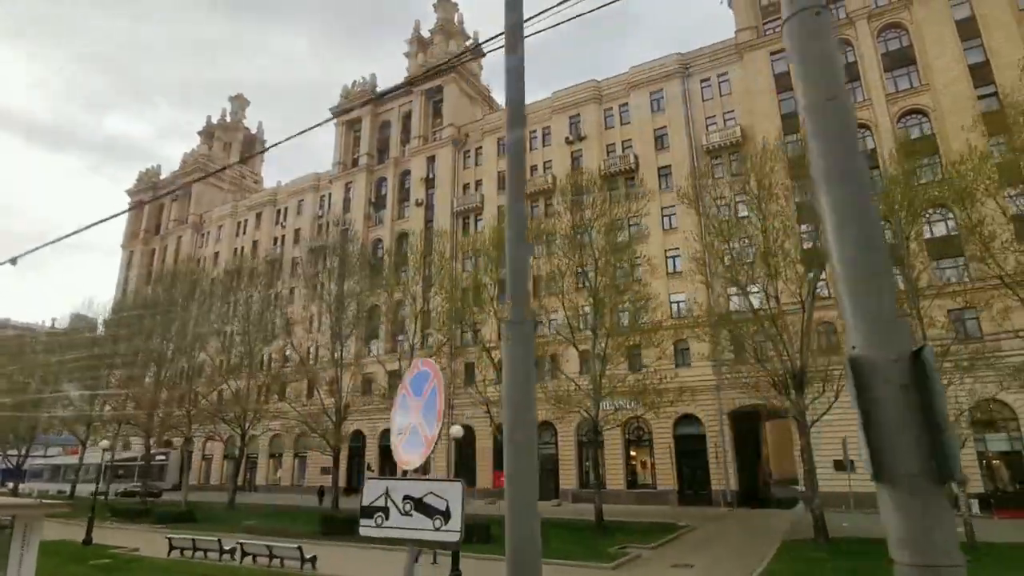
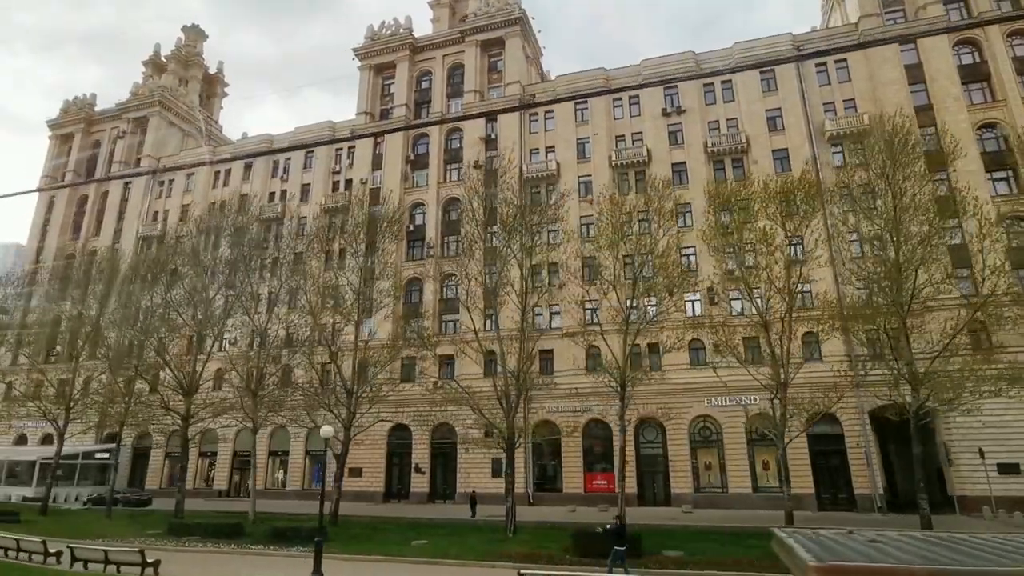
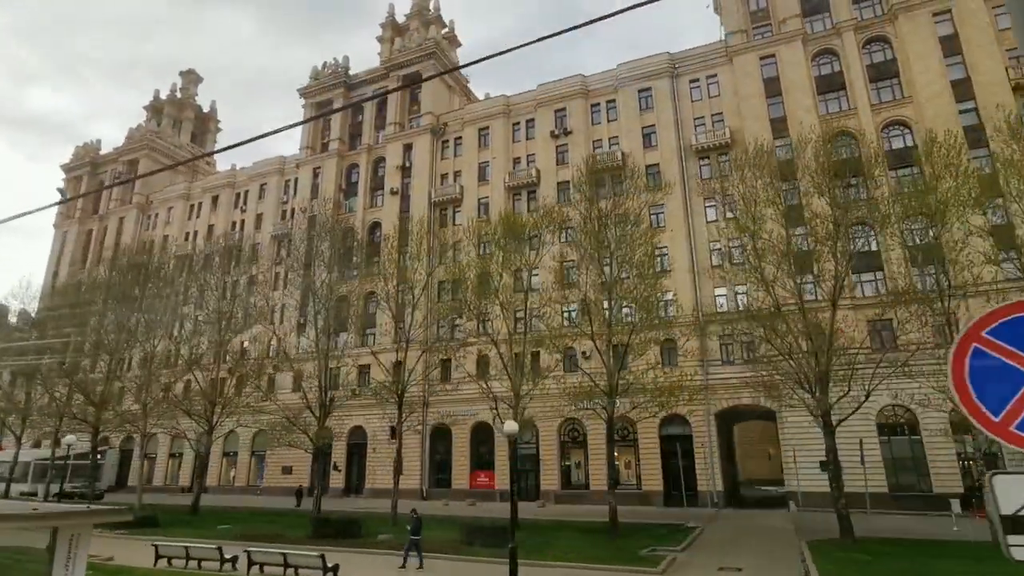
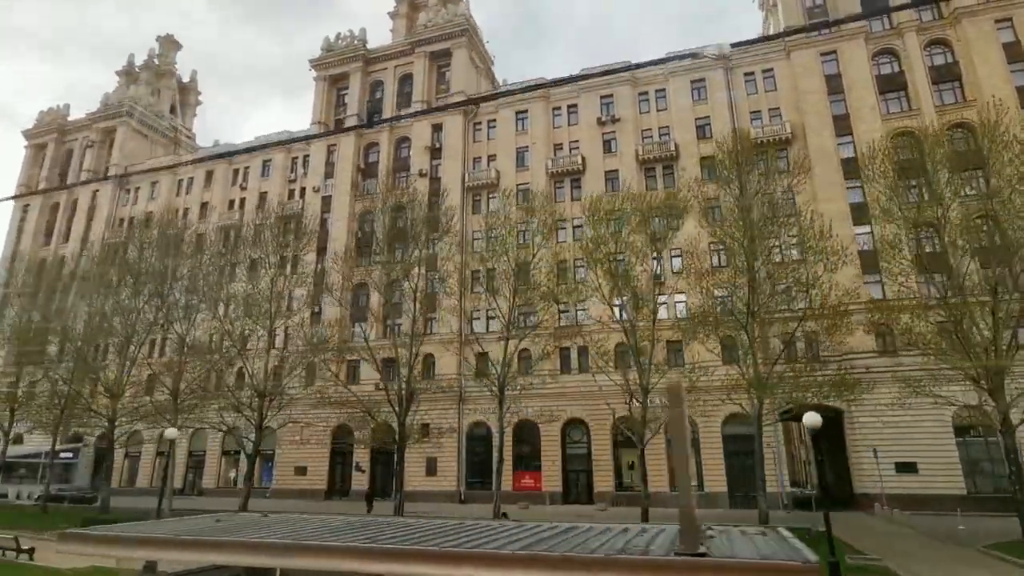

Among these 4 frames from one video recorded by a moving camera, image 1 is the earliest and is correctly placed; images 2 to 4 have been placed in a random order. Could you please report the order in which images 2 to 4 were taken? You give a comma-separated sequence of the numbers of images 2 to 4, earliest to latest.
3, 4, 2
